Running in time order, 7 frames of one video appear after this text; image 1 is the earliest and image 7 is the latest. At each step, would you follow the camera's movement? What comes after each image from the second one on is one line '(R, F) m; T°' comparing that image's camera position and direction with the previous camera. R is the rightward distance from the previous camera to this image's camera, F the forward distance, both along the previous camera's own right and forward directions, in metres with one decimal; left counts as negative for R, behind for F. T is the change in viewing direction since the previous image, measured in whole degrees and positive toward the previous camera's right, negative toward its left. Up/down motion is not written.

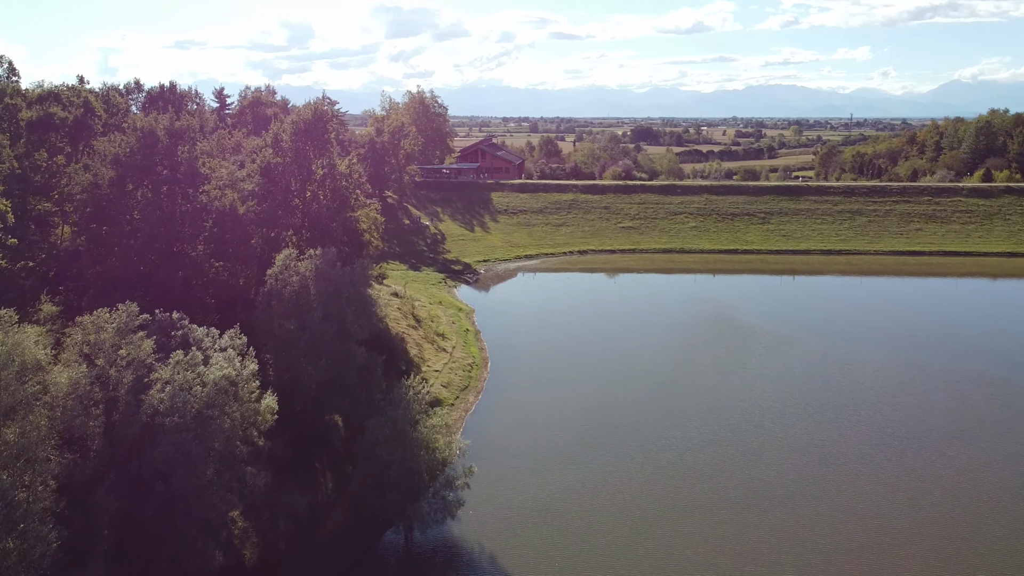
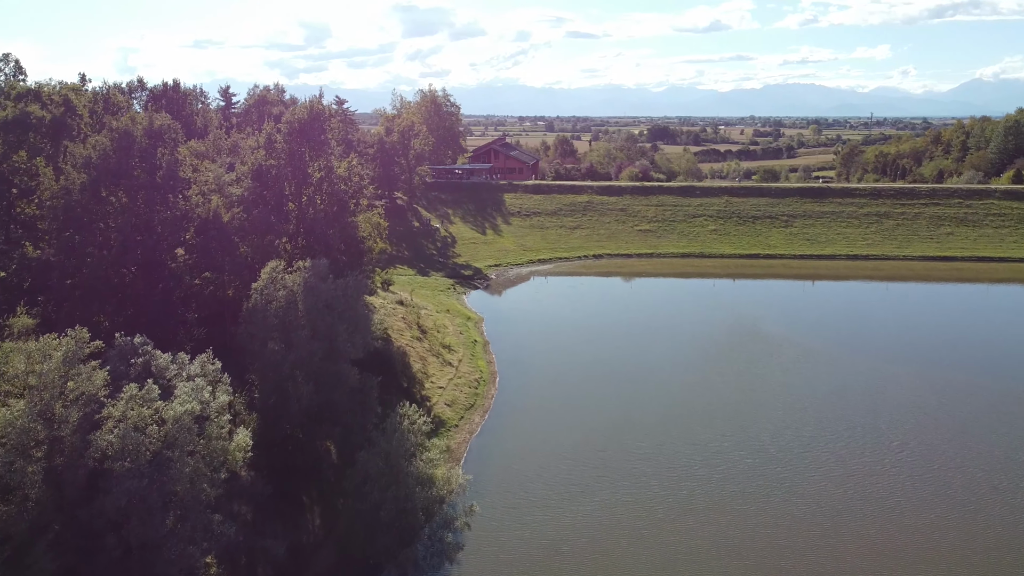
(+0.2, +2.3) m; -1°
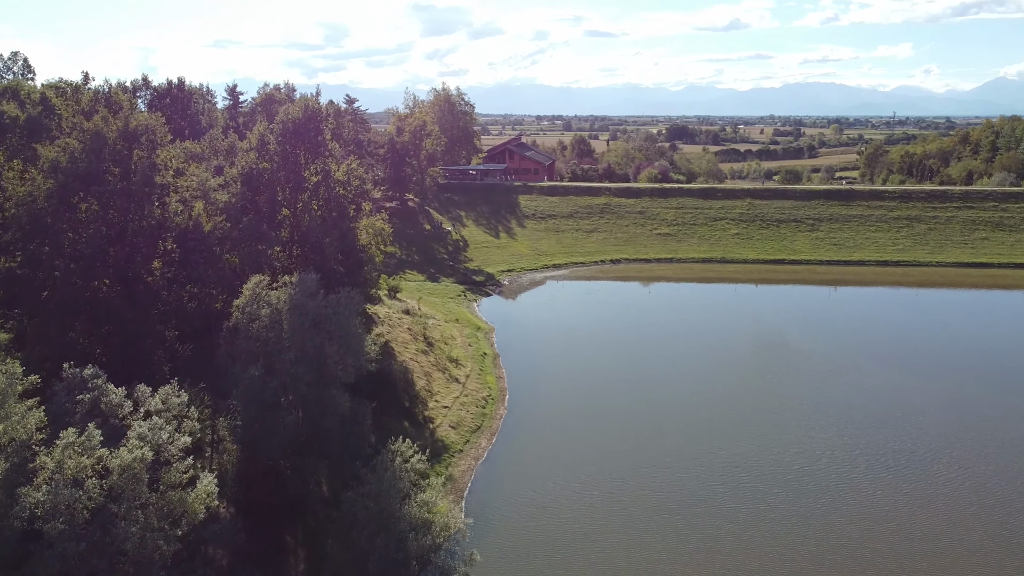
(+0.2, +2.3) m; -1°
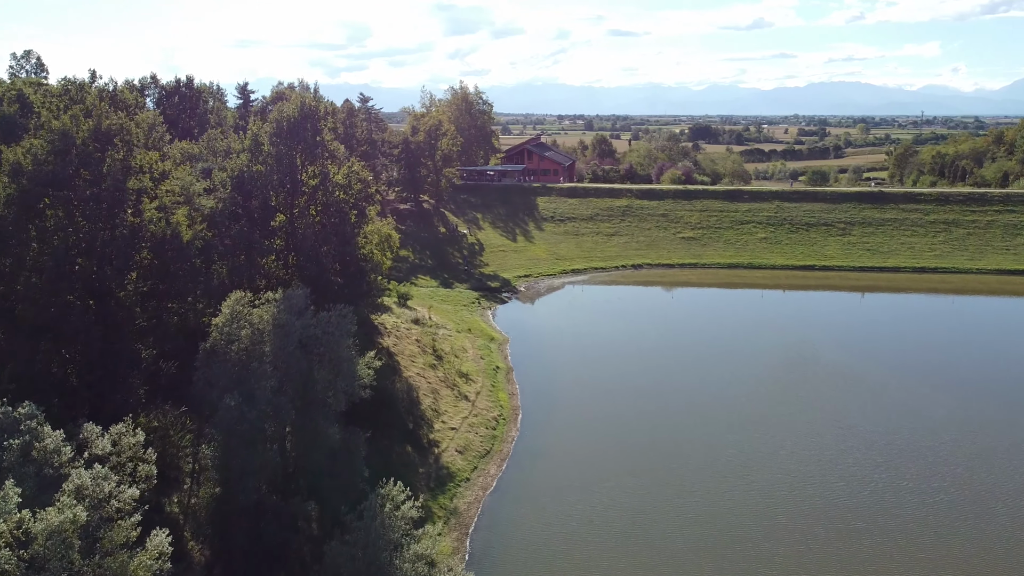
(+0.3, +2.3) m; -1°
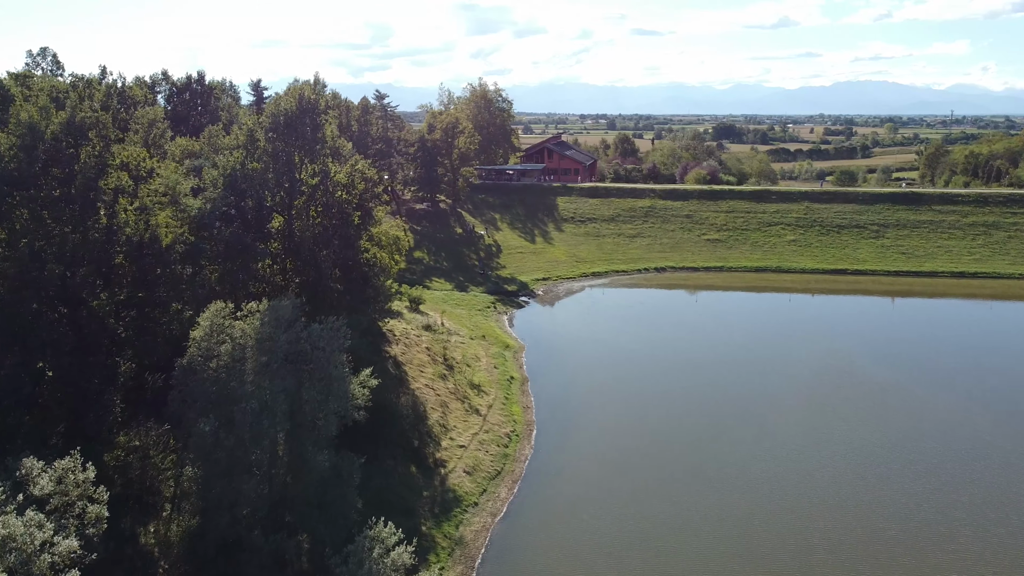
(+0.2, +2.0) m; -2°
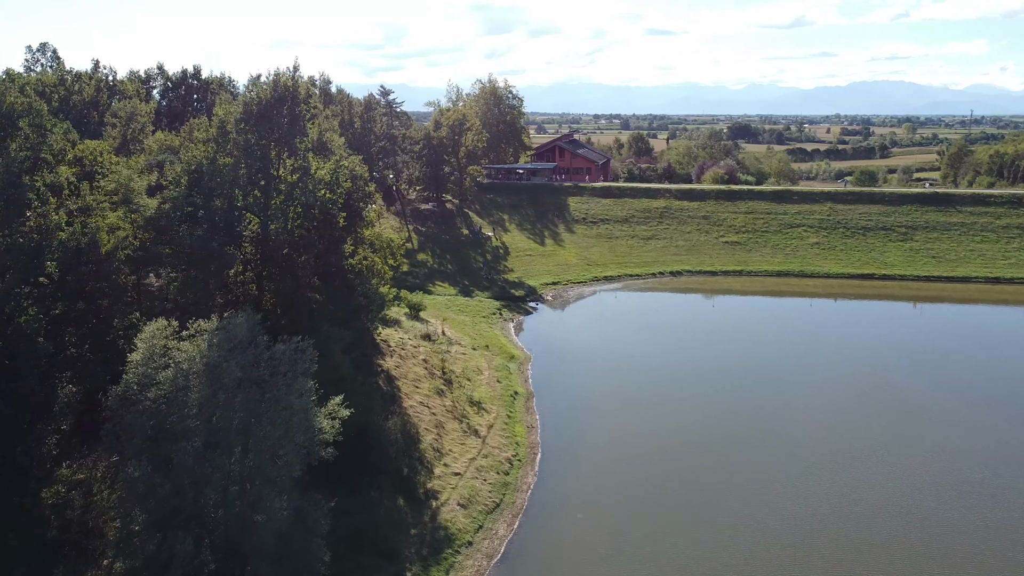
(+0.3, +2.7) m; -1°
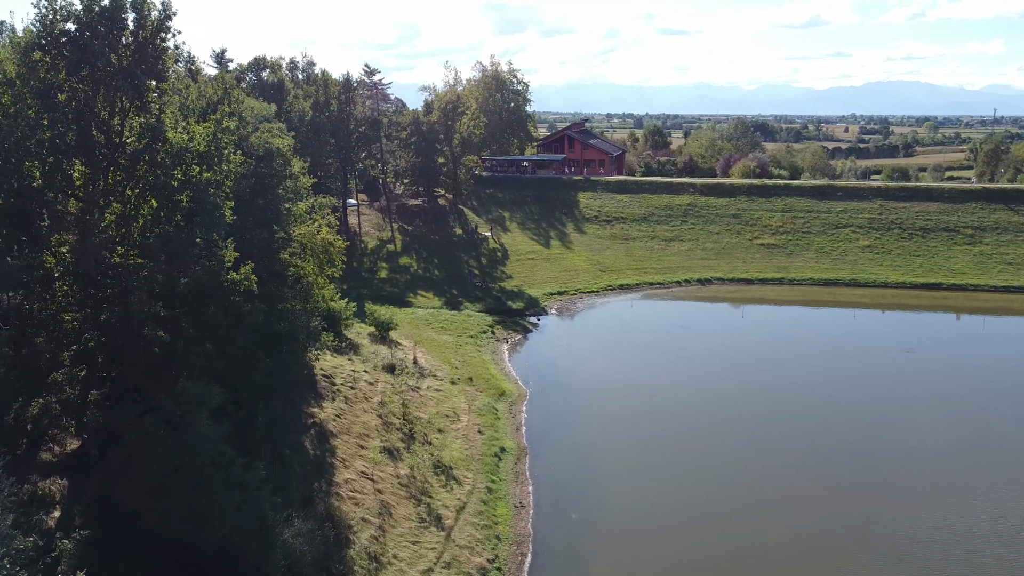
(+0.7, +8.1) m; -1°
